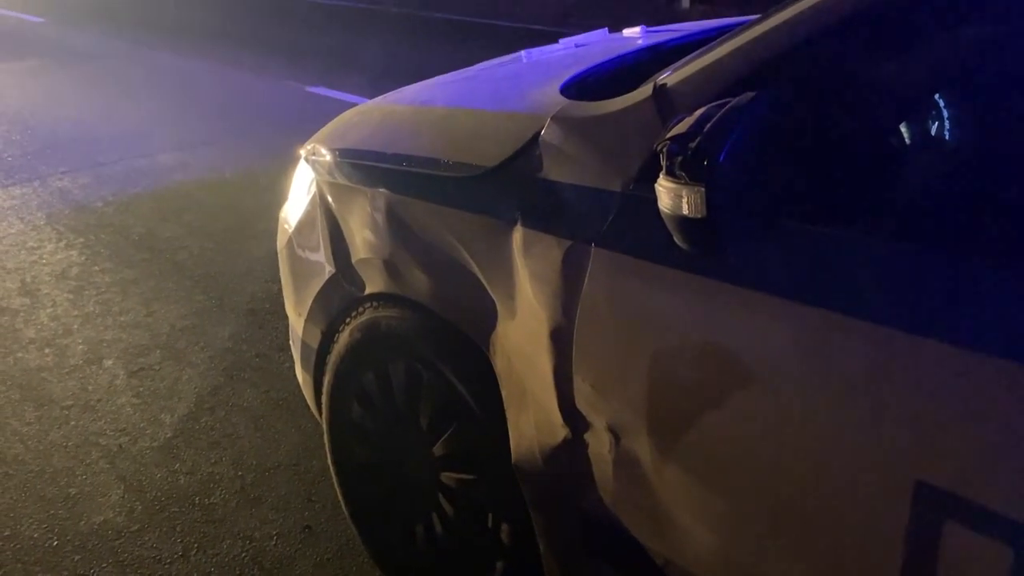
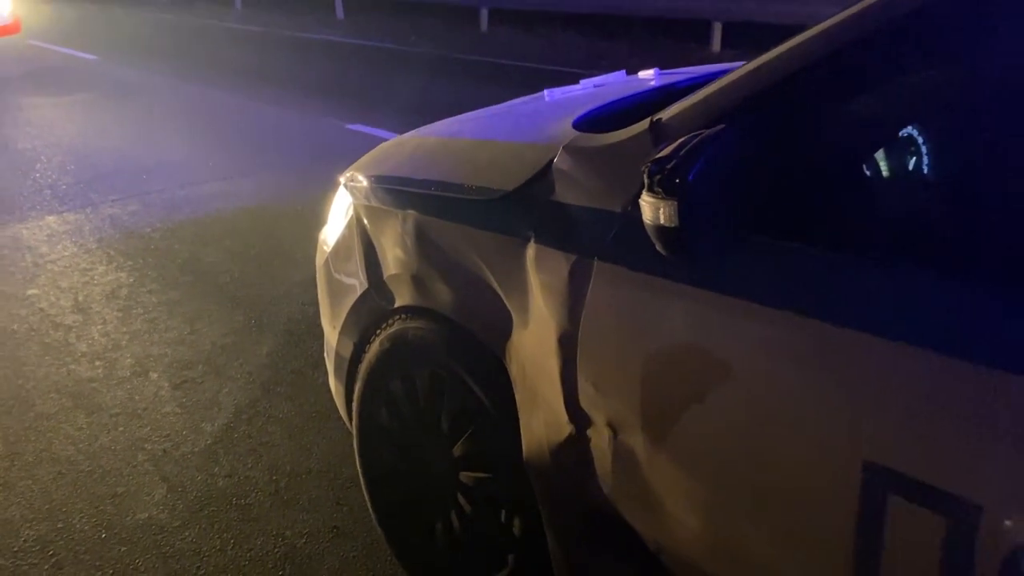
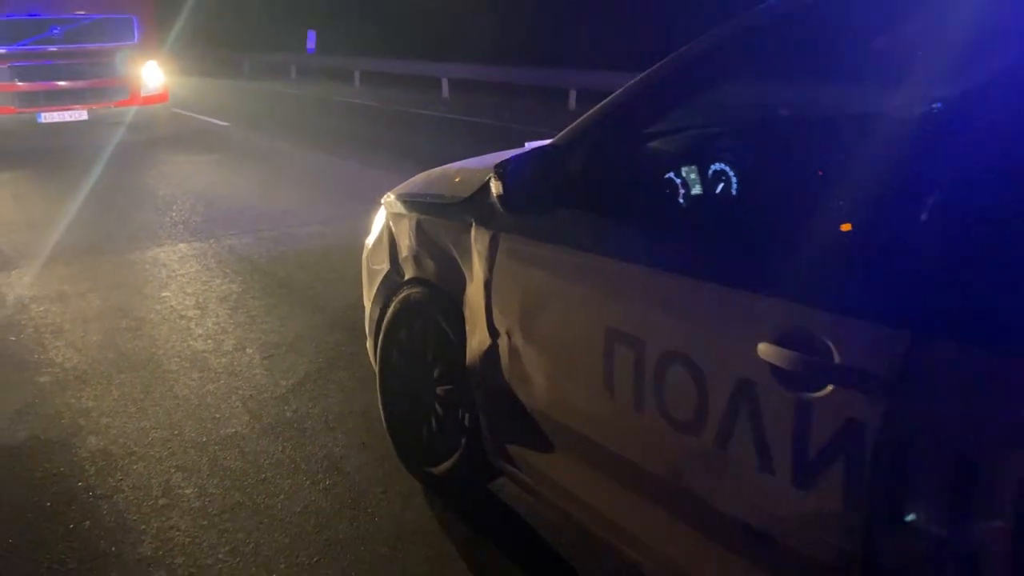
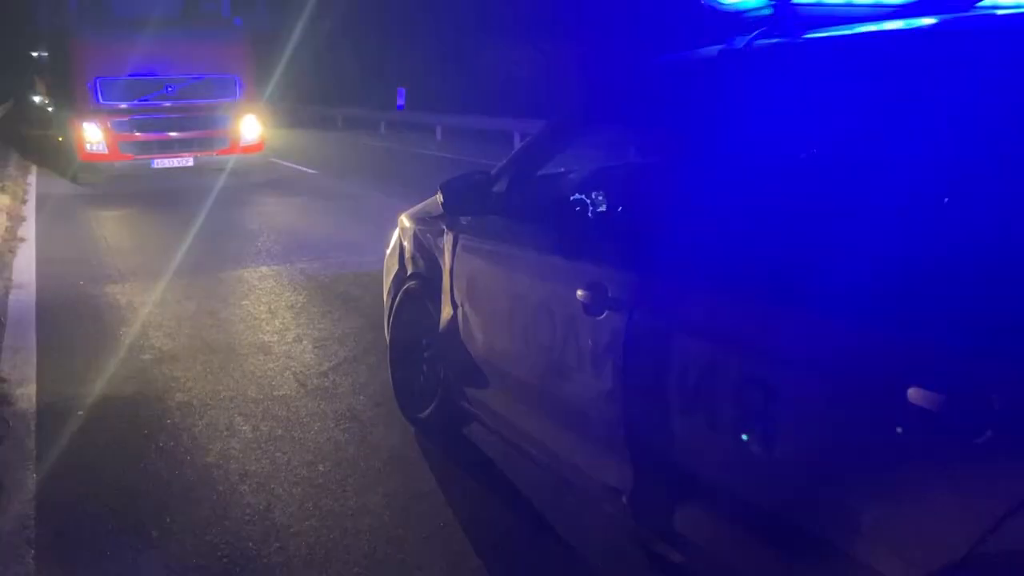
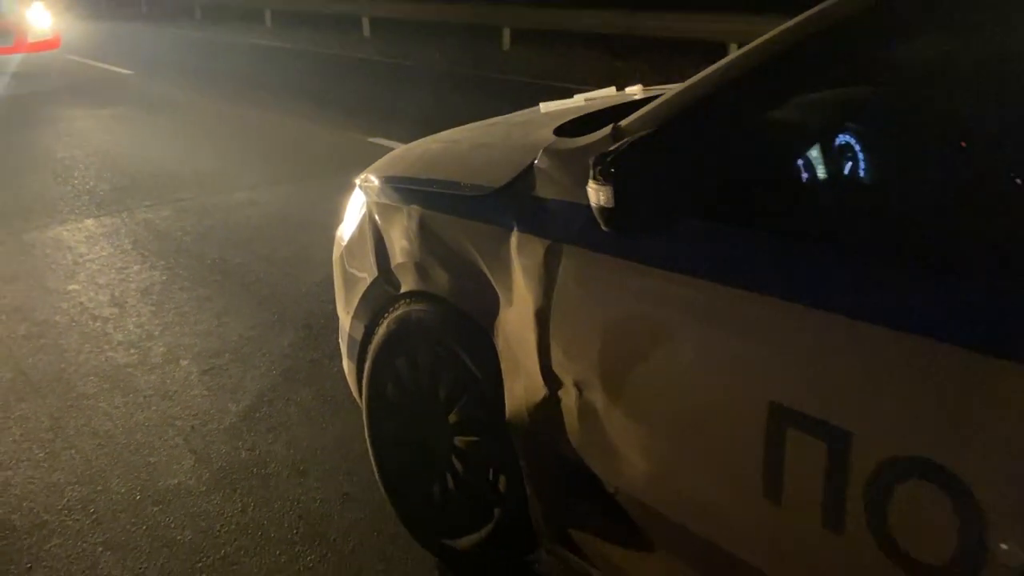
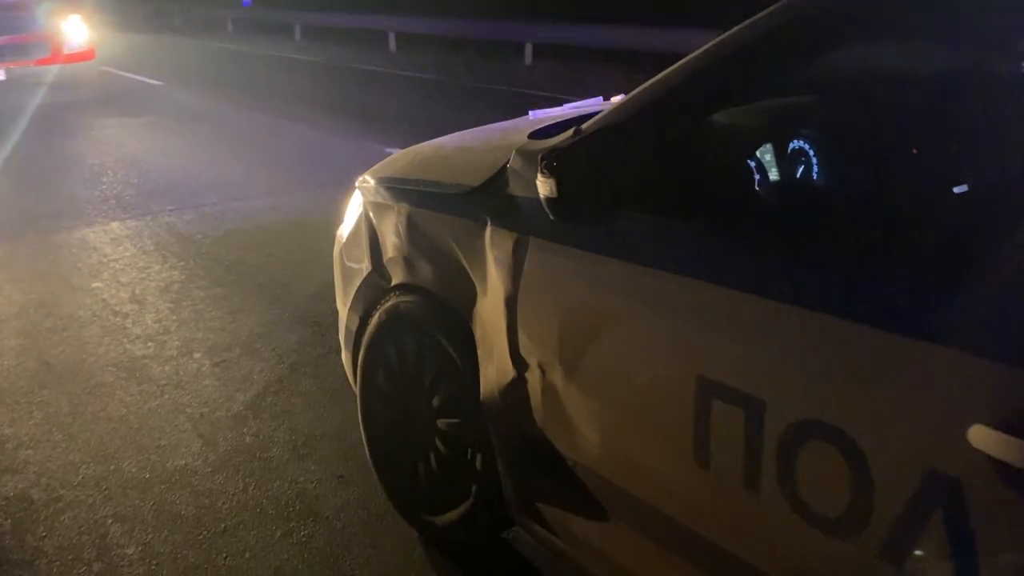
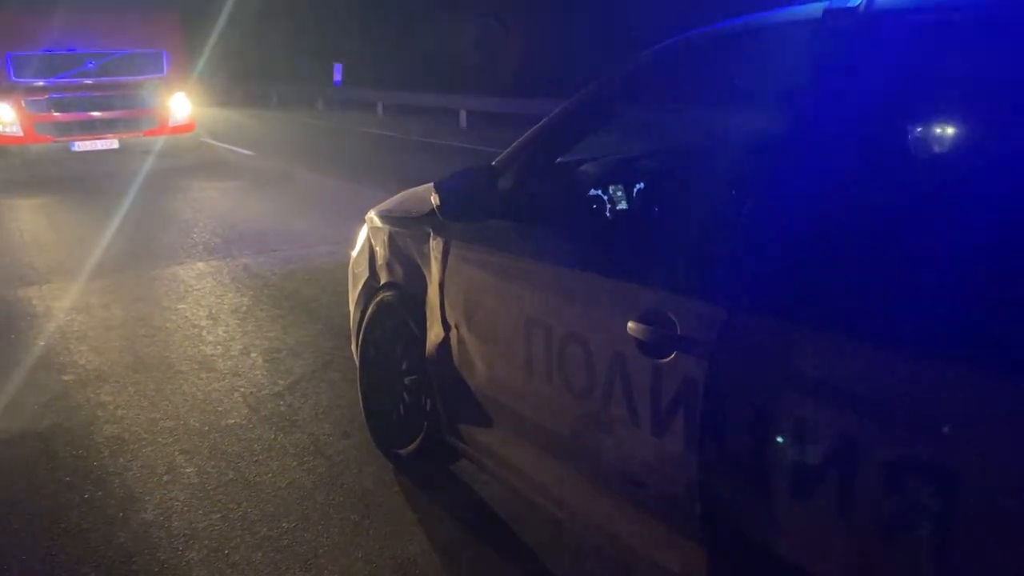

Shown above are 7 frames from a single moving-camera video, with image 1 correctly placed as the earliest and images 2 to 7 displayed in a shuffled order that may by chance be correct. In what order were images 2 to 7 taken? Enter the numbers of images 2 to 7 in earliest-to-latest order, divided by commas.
2, 5, 6, 3, 7, 4
